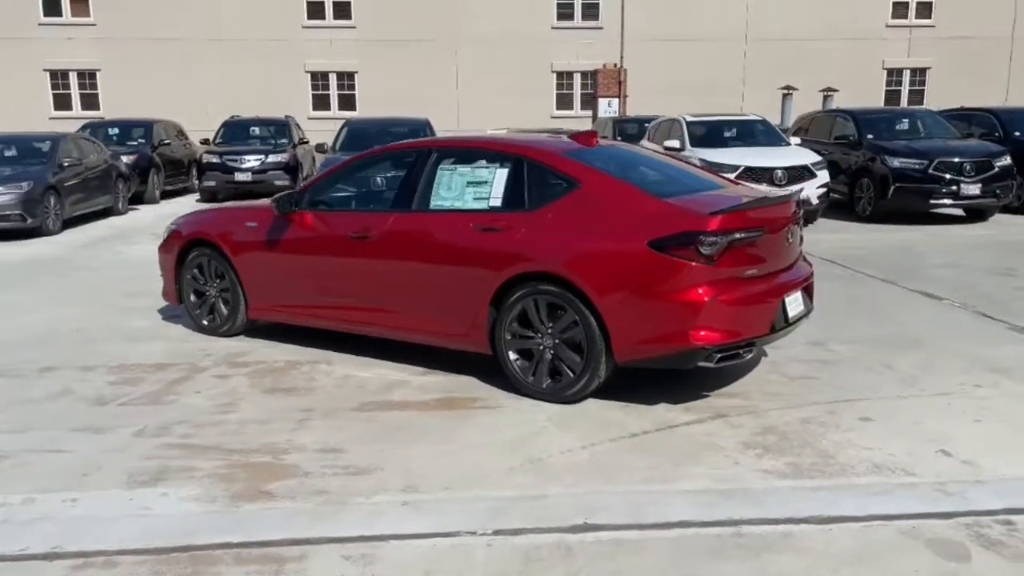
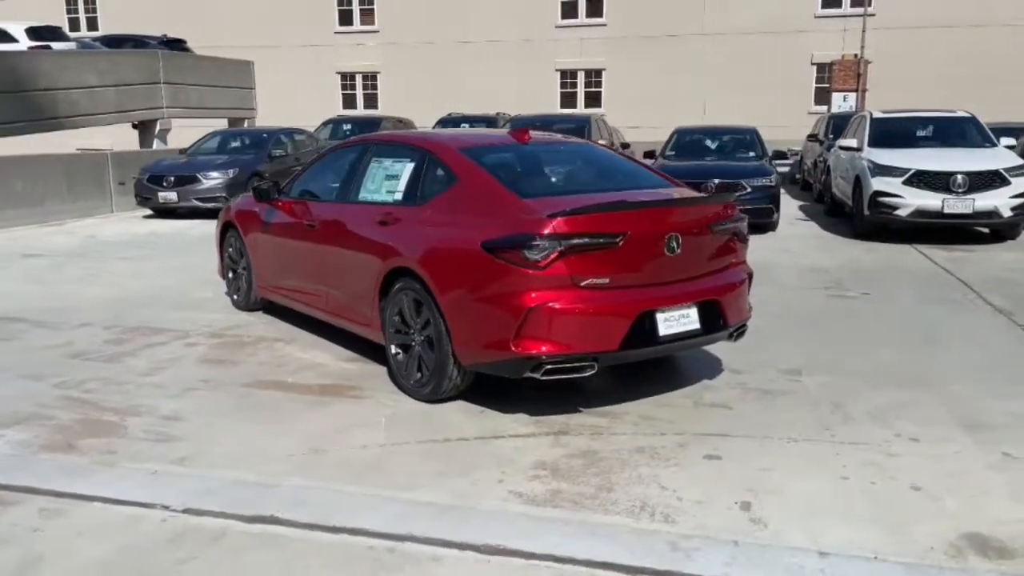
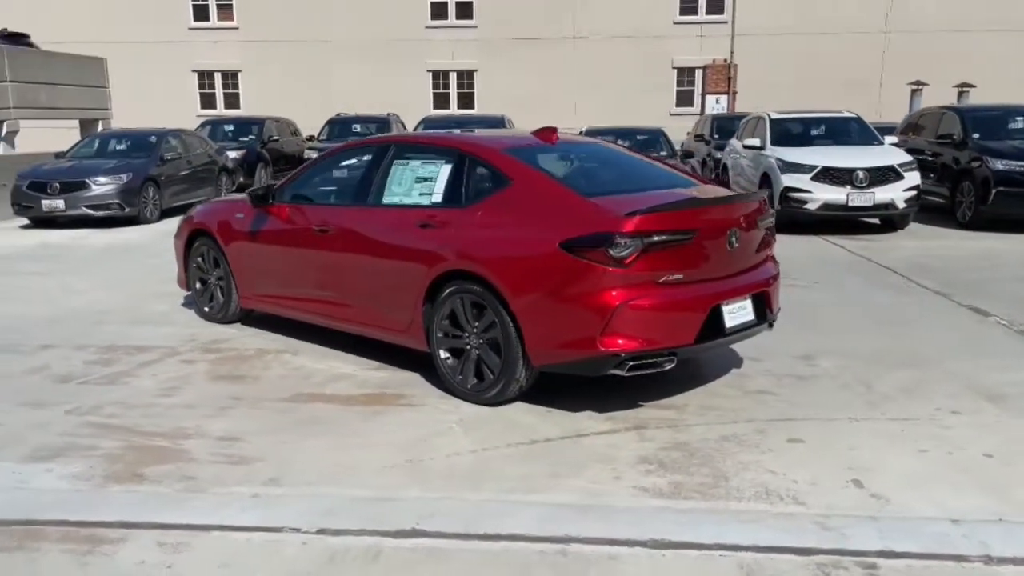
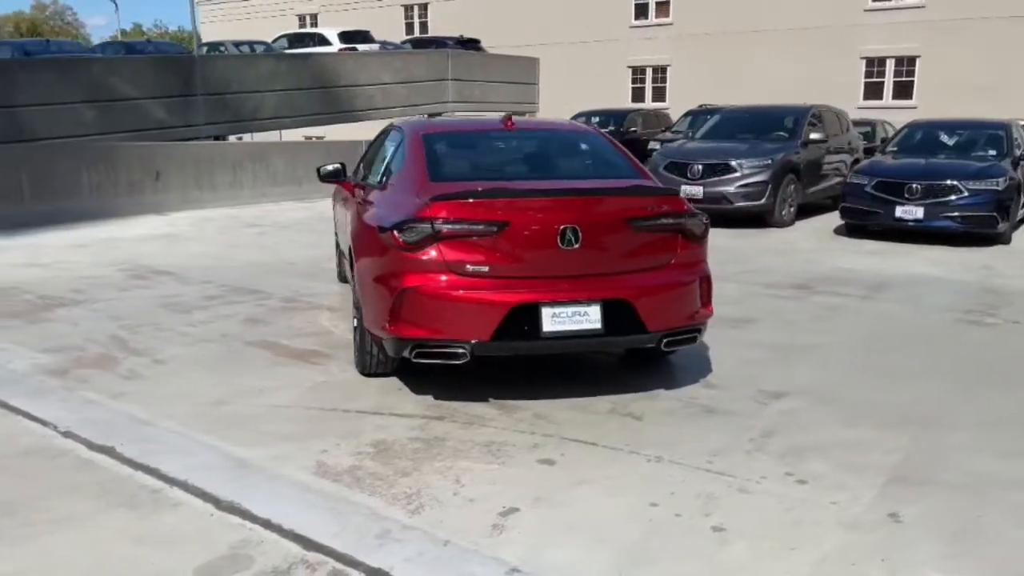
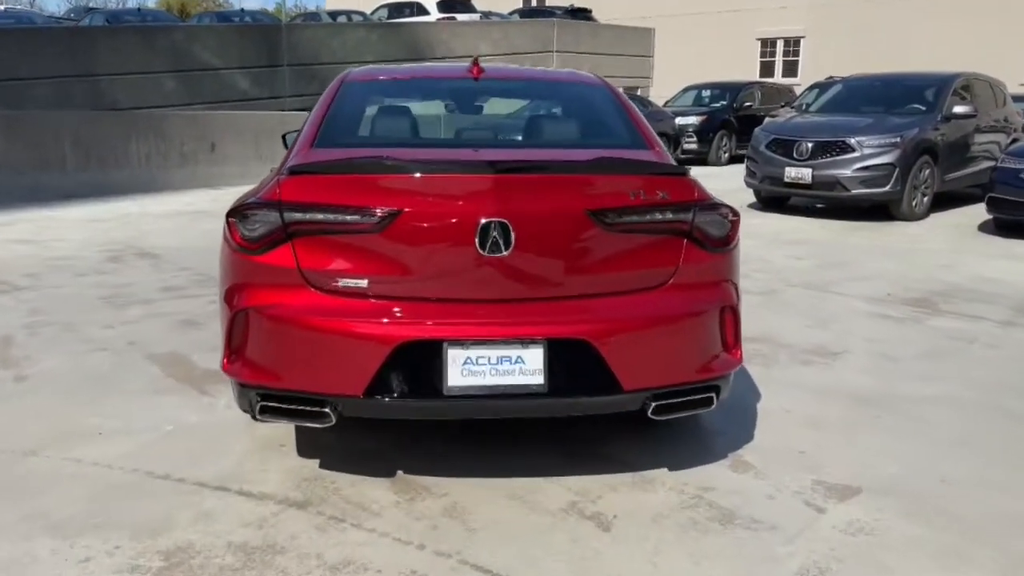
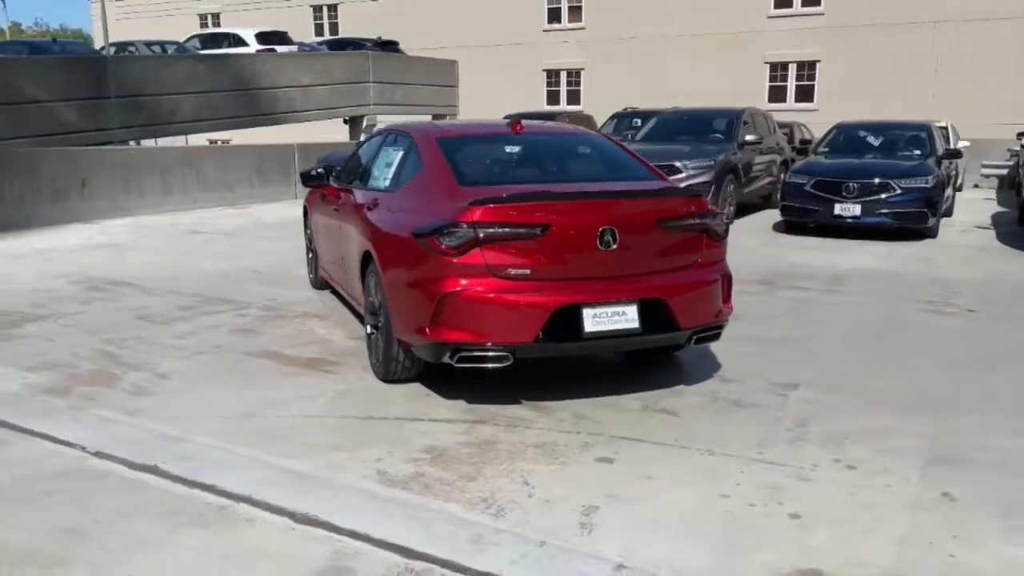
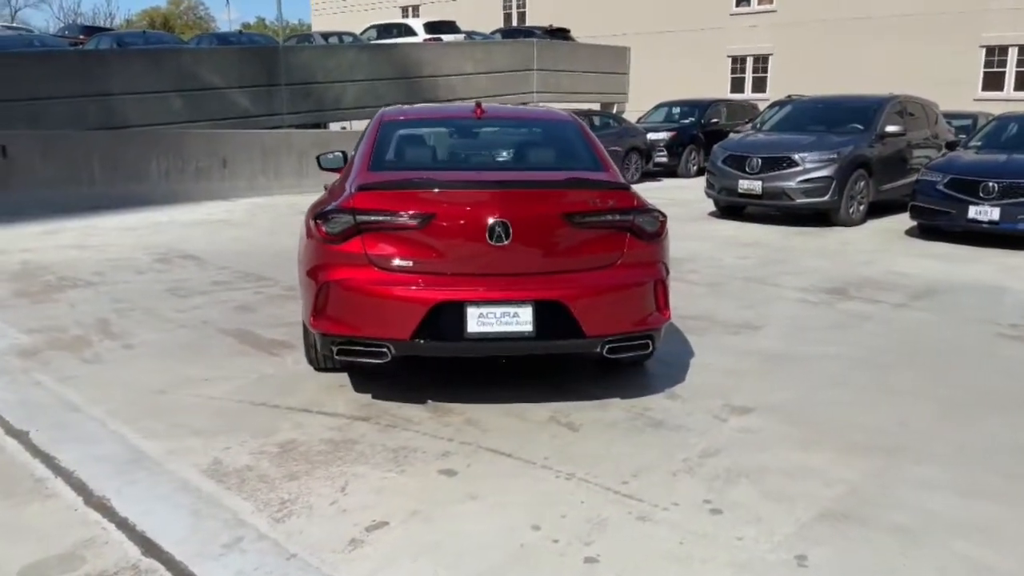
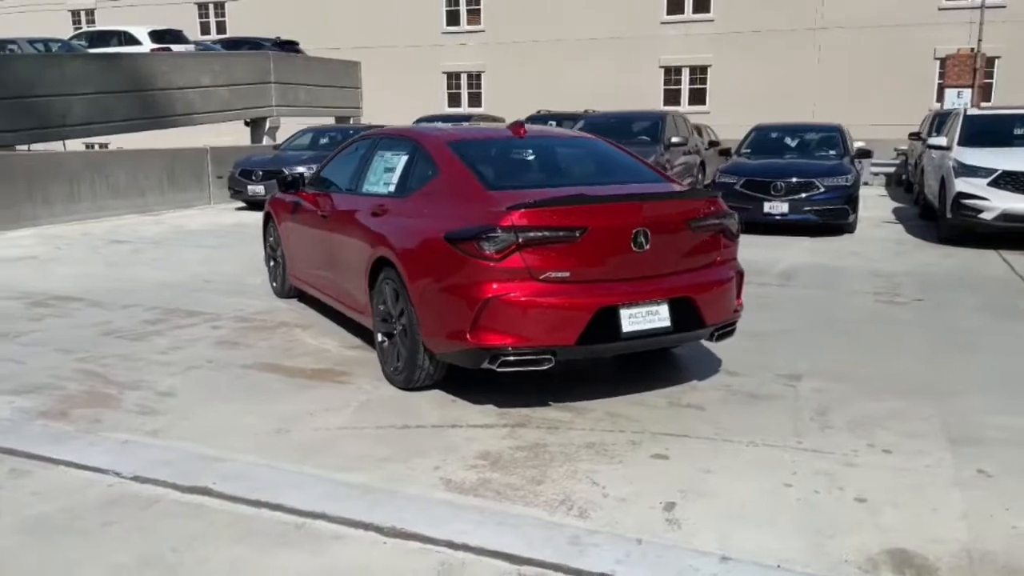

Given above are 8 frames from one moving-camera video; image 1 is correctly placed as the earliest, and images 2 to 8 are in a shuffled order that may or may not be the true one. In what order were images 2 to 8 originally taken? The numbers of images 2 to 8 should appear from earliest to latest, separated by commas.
3, 2, 8, 6, 4, 7, 5
